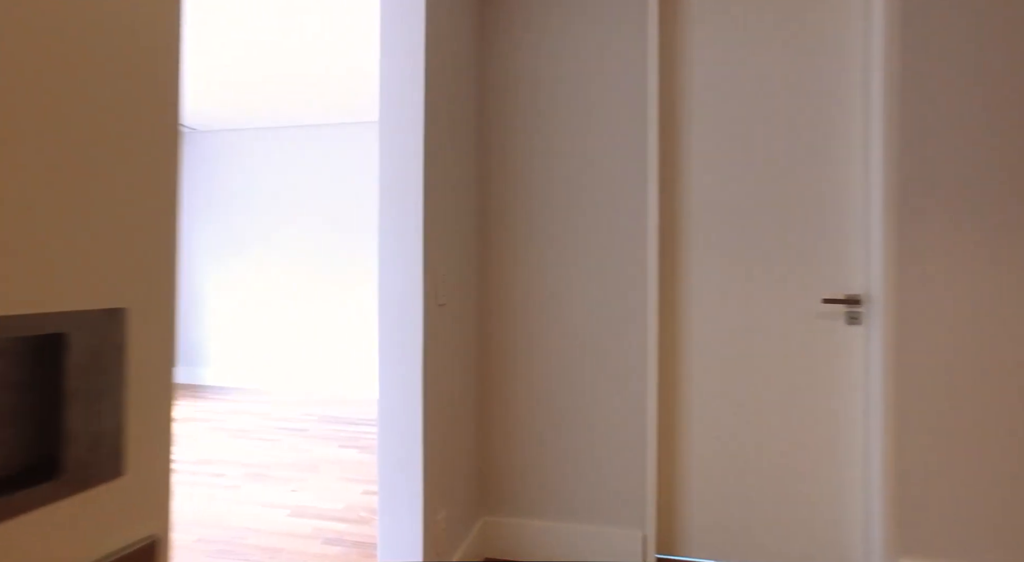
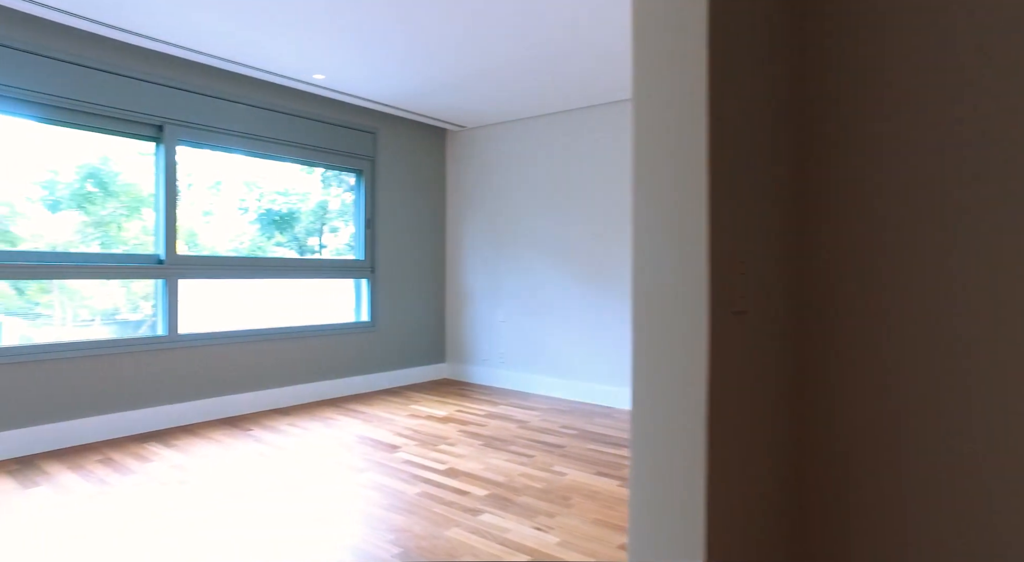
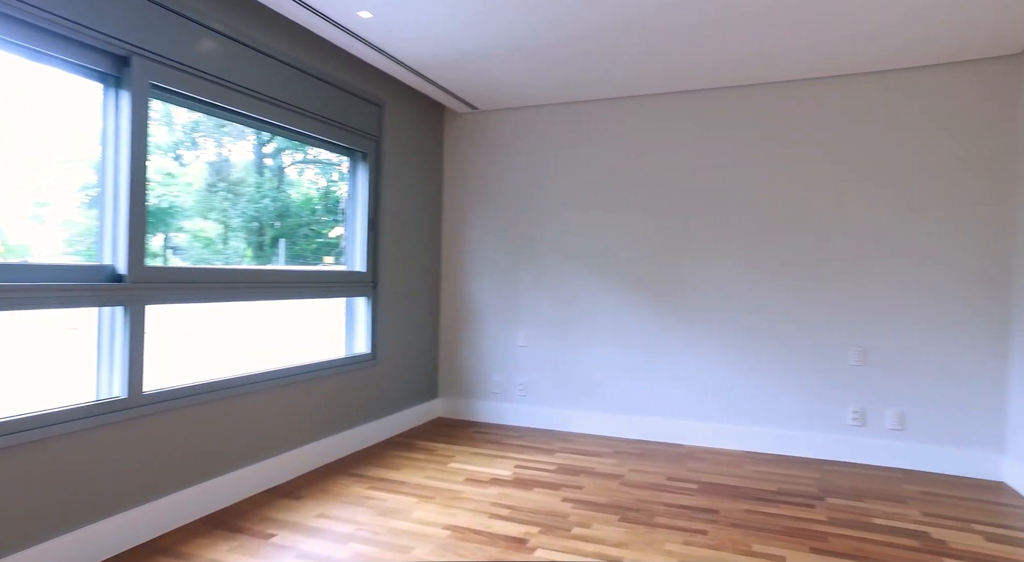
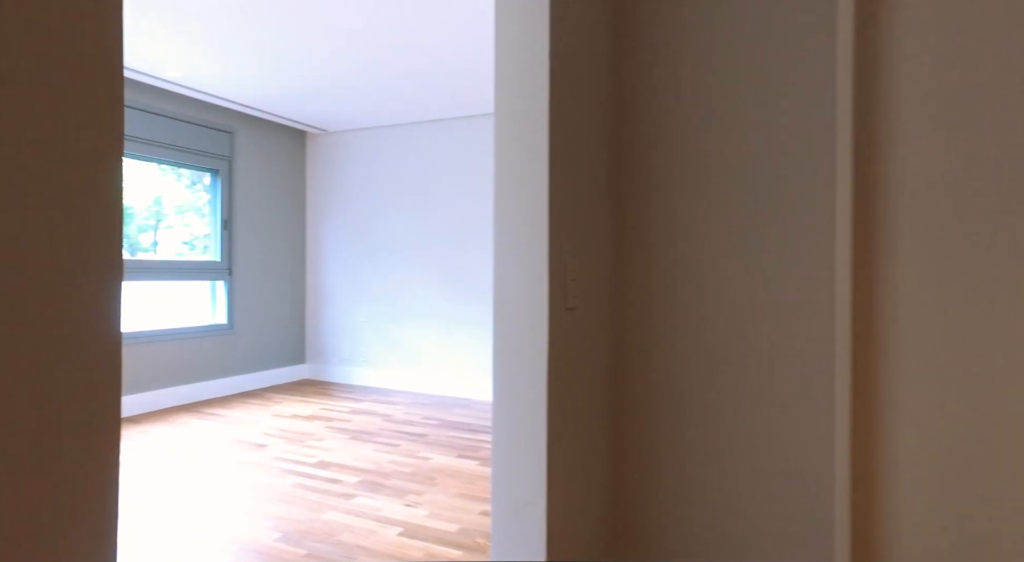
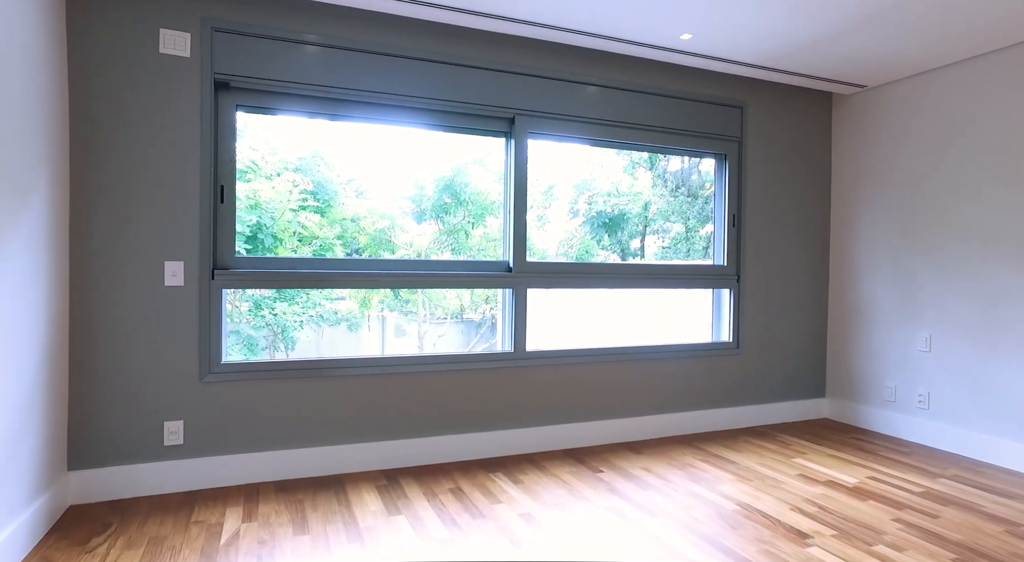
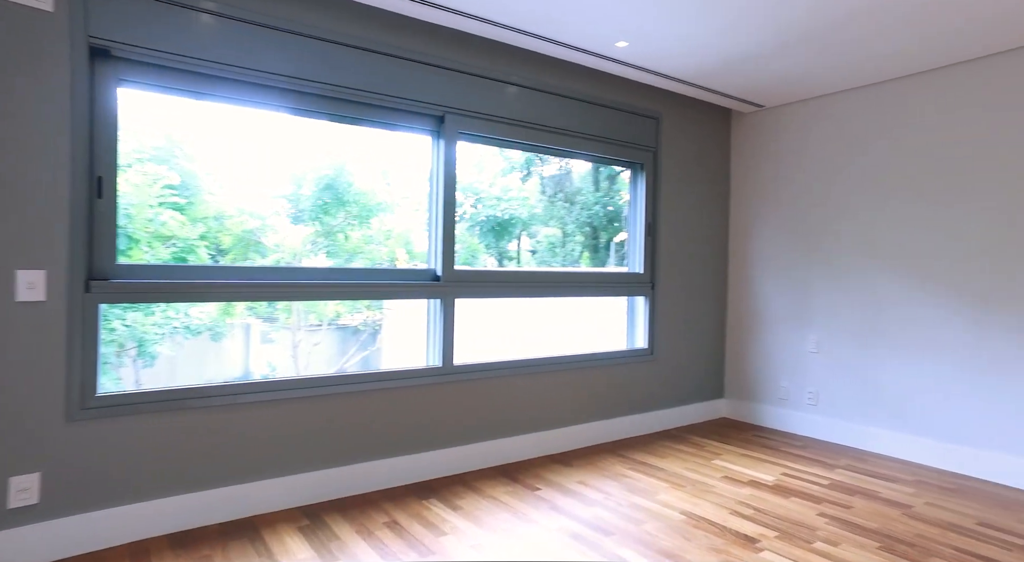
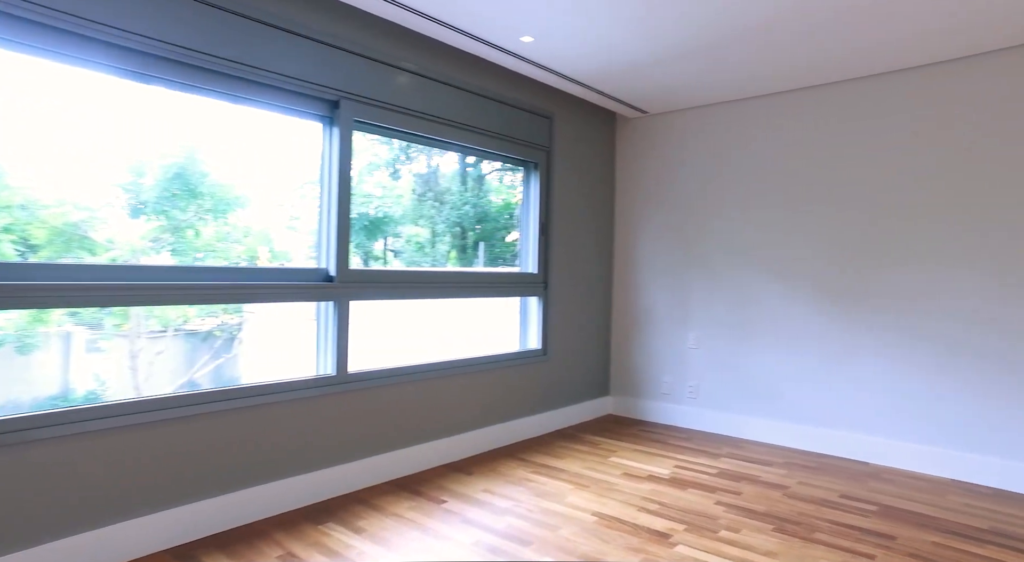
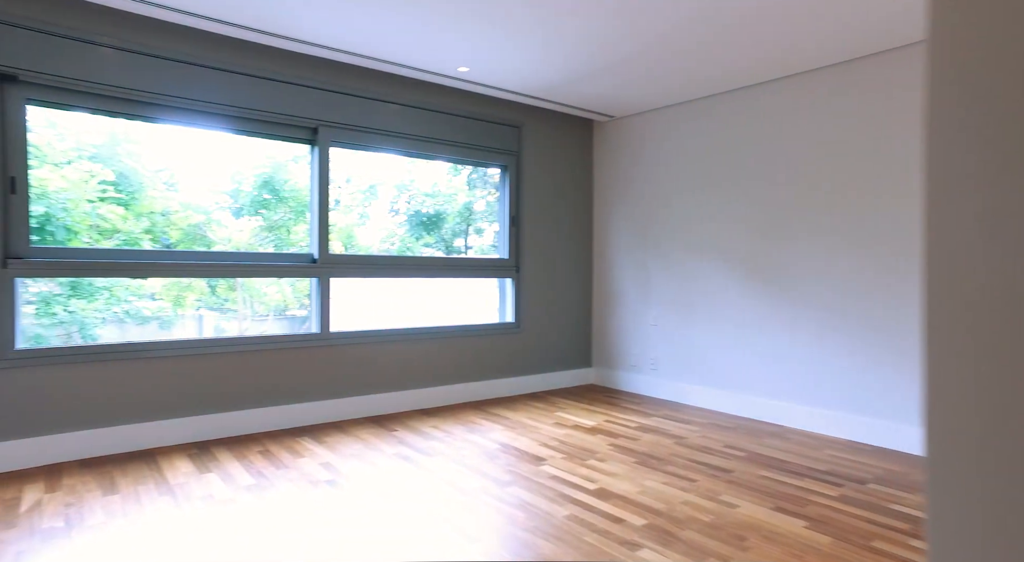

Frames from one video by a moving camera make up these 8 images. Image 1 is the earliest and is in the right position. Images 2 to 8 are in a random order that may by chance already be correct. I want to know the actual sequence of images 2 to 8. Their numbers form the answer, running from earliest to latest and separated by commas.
4, 2, 8, 5, 6, 7, 3
